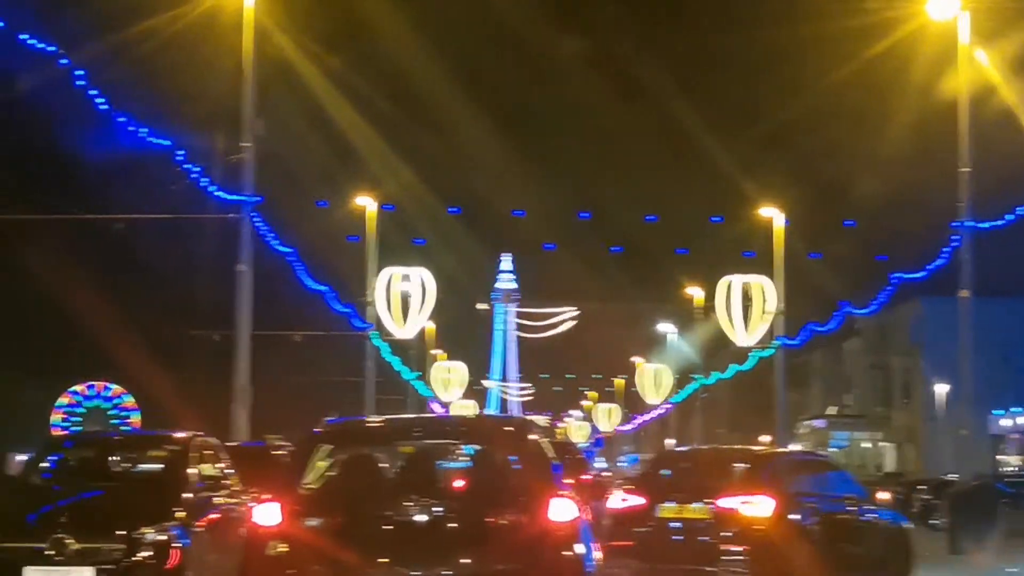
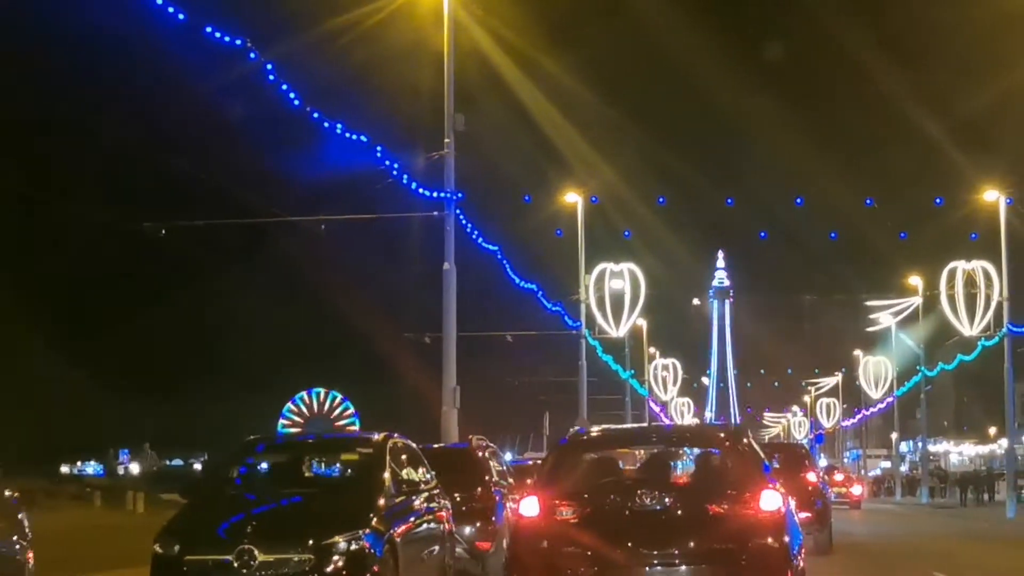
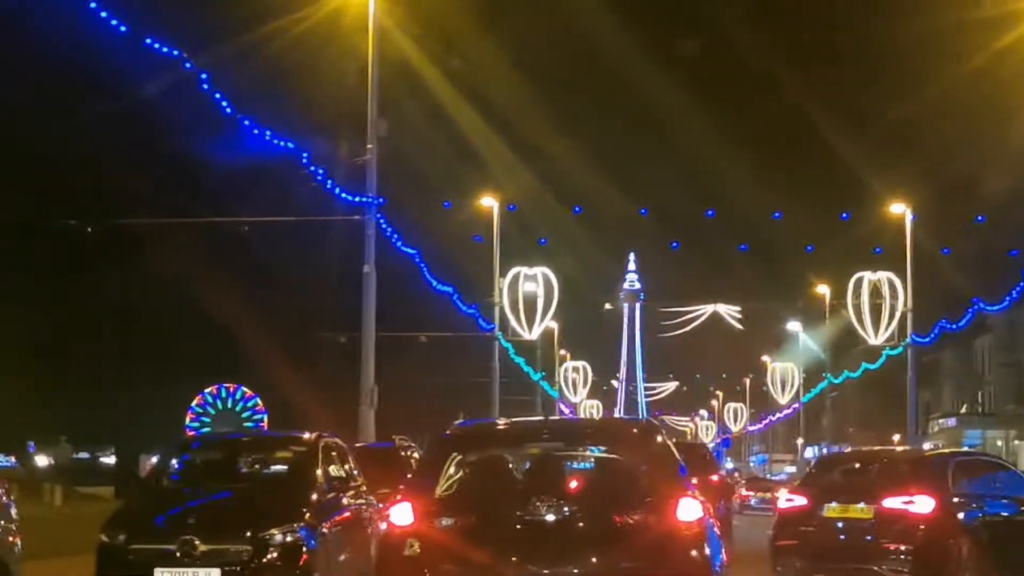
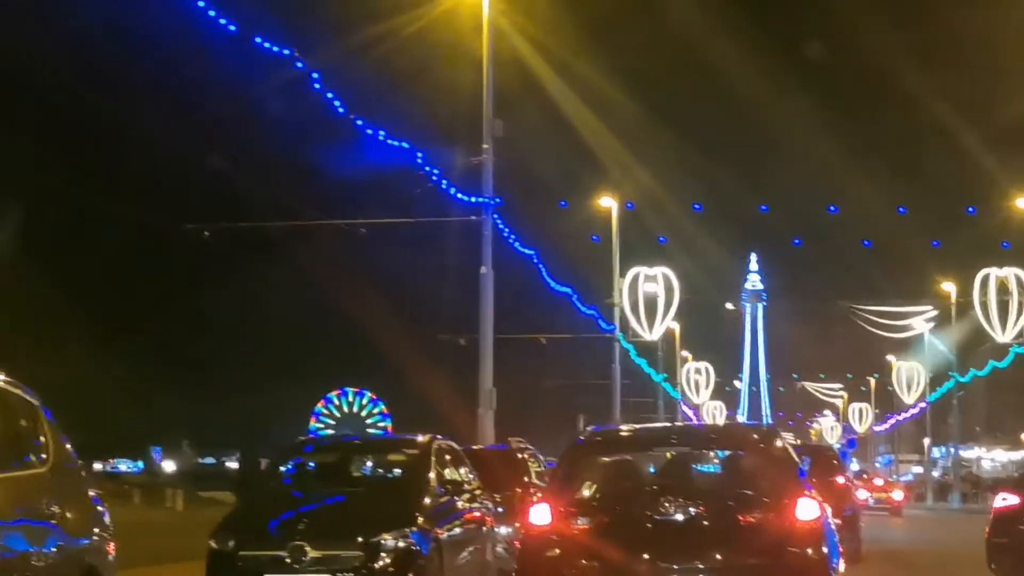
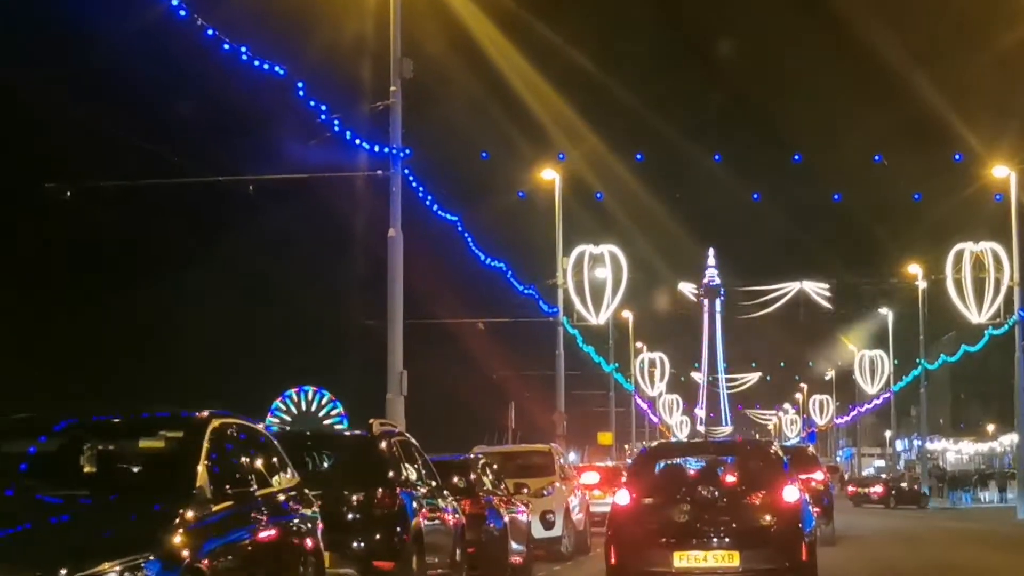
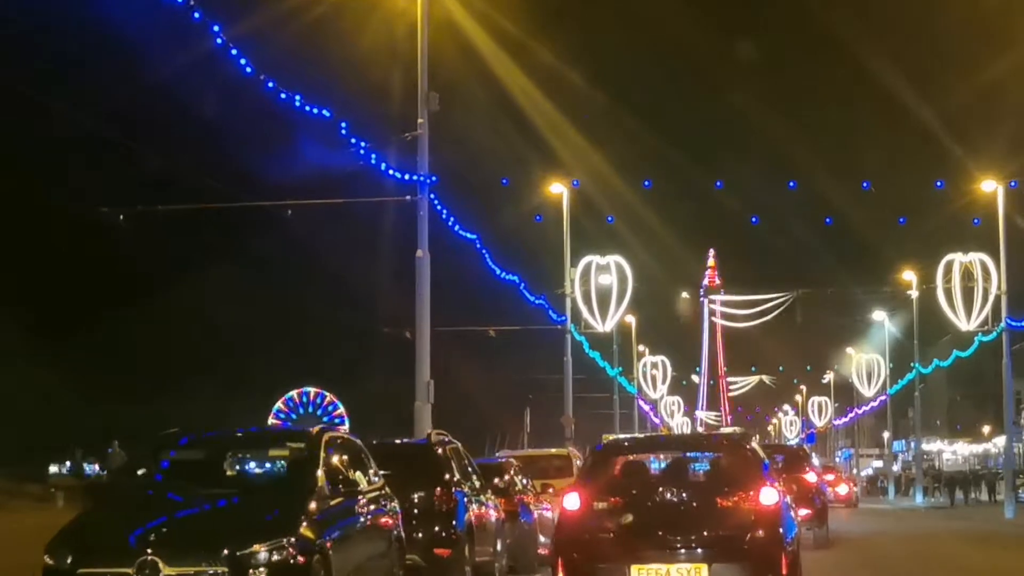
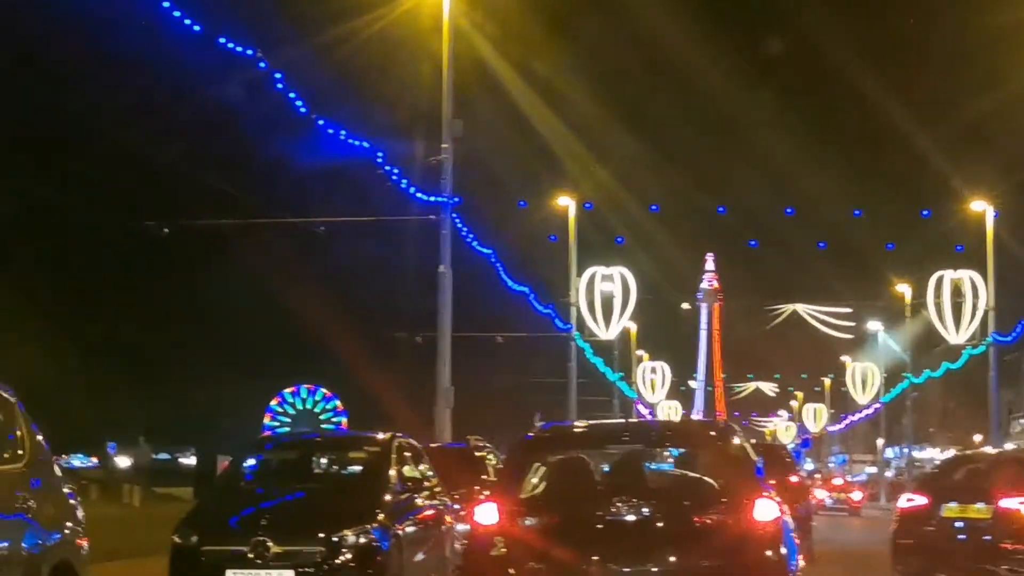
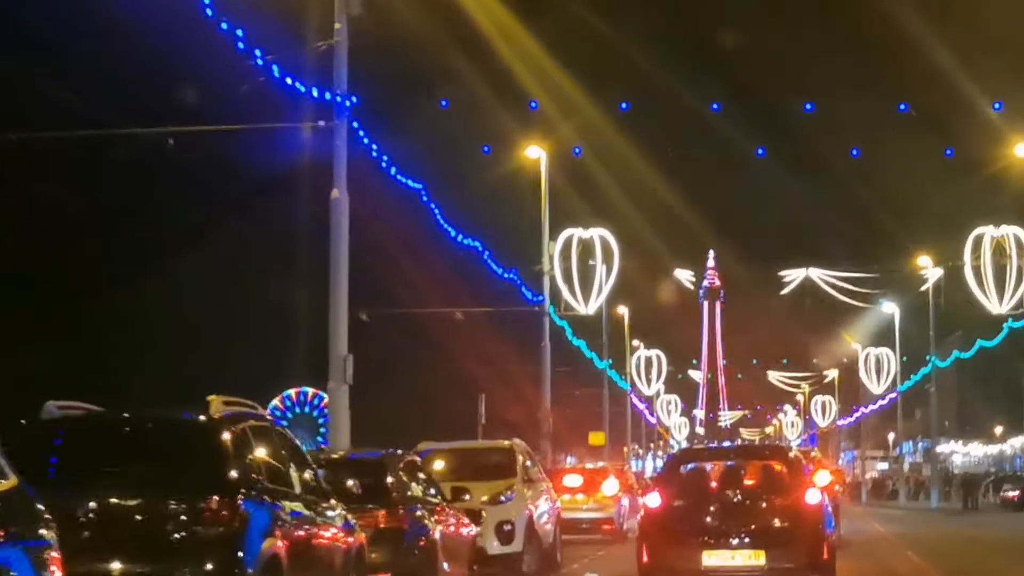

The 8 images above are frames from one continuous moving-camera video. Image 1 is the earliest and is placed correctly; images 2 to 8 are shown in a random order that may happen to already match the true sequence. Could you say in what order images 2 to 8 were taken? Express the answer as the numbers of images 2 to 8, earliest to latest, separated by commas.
3, 7, 4, 2, 6, 5, 8
